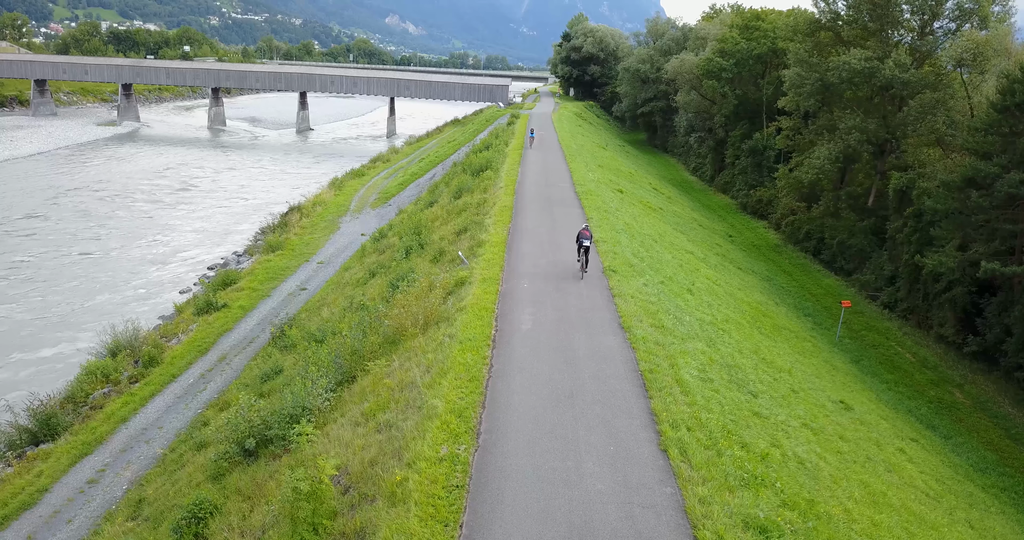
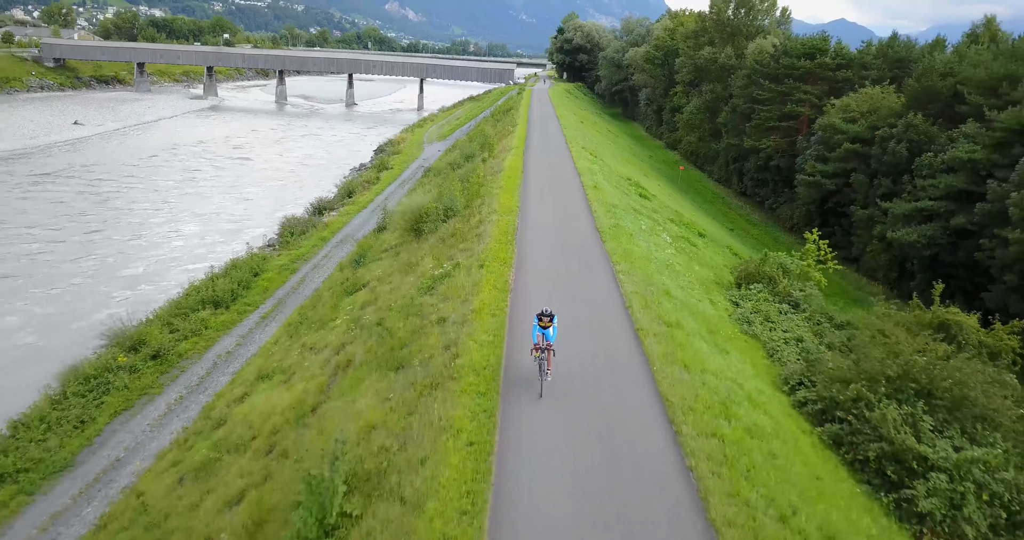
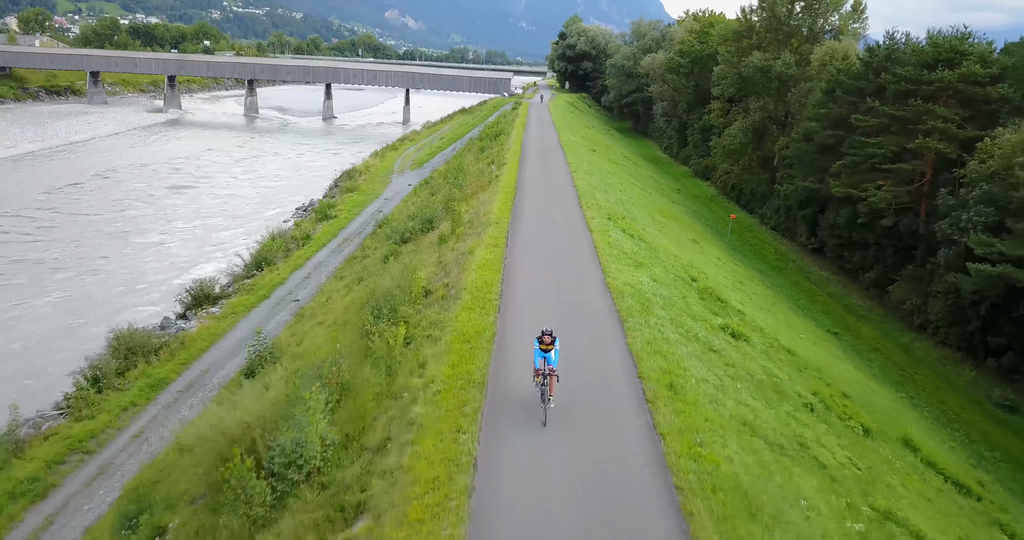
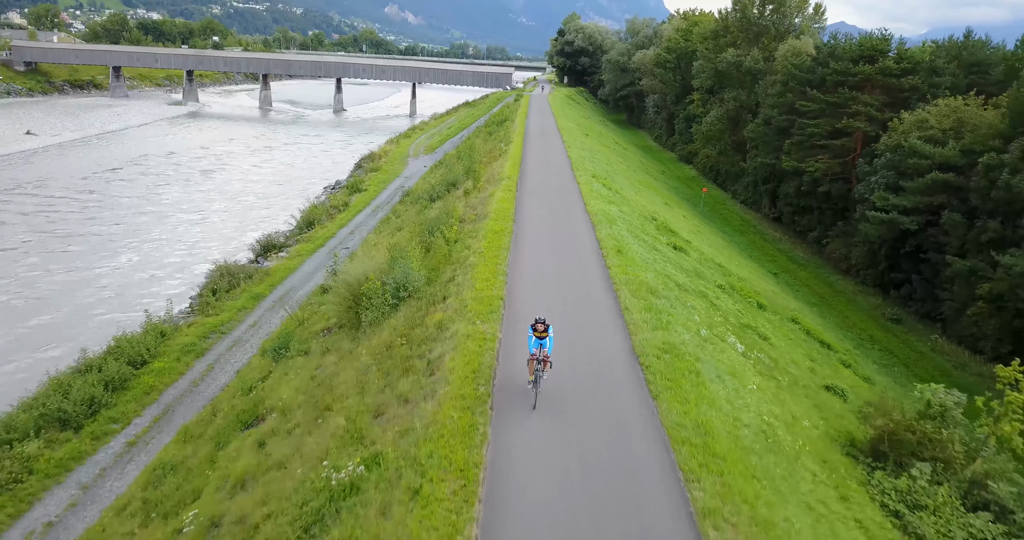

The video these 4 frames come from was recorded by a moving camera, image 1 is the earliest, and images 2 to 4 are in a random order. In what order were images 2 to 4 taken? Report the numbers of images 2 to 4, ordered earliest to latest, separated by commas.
3, 4, 2
